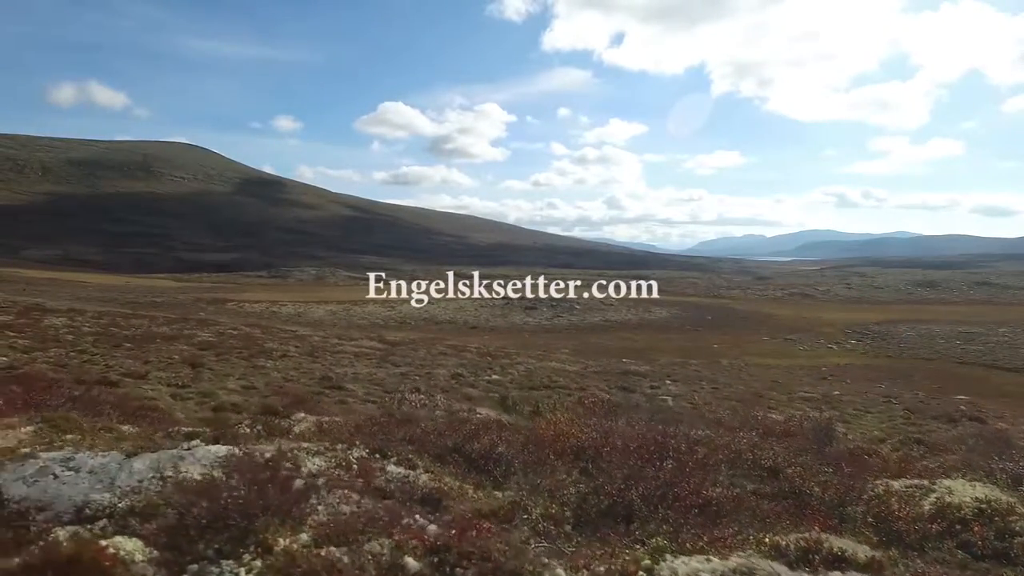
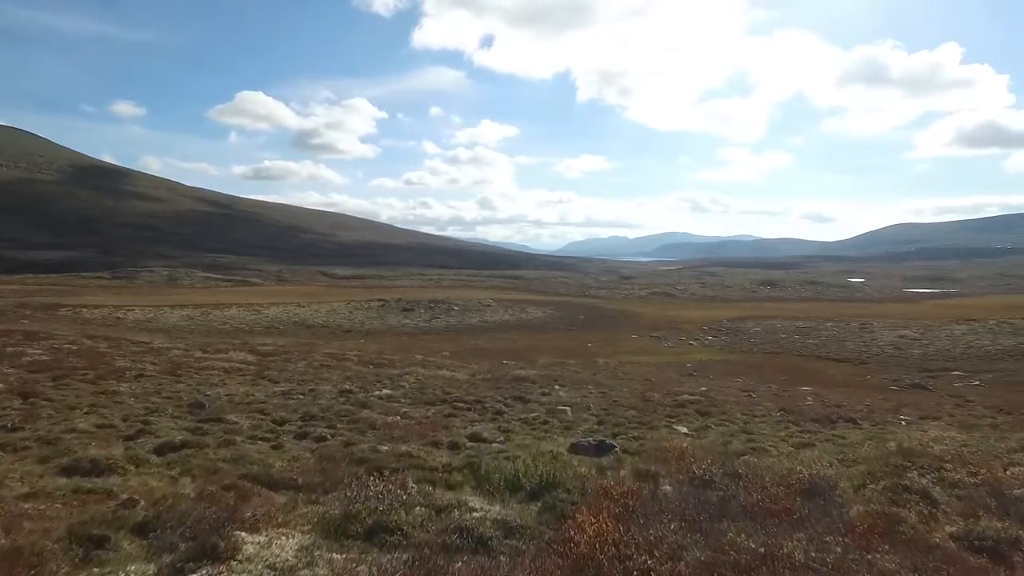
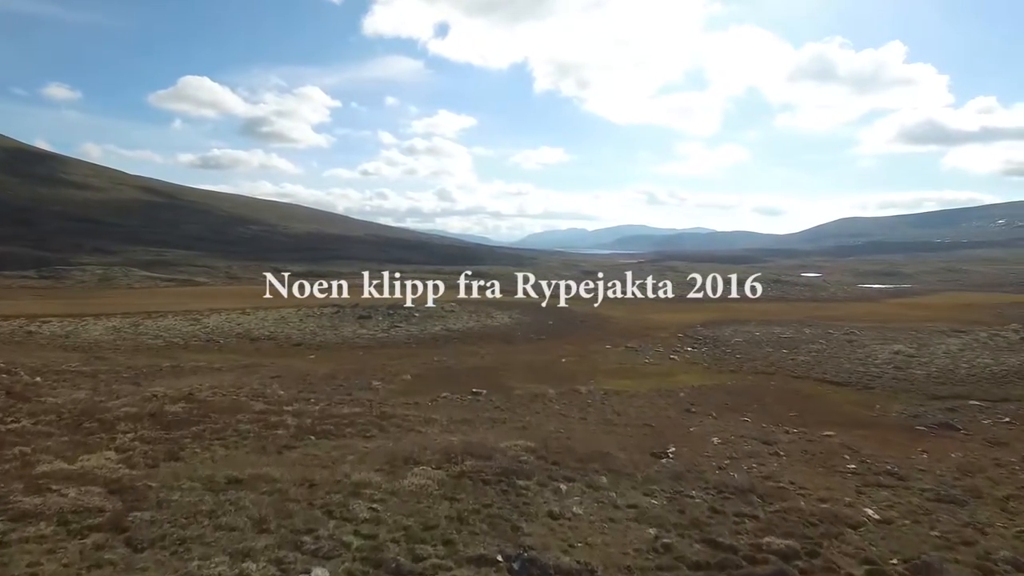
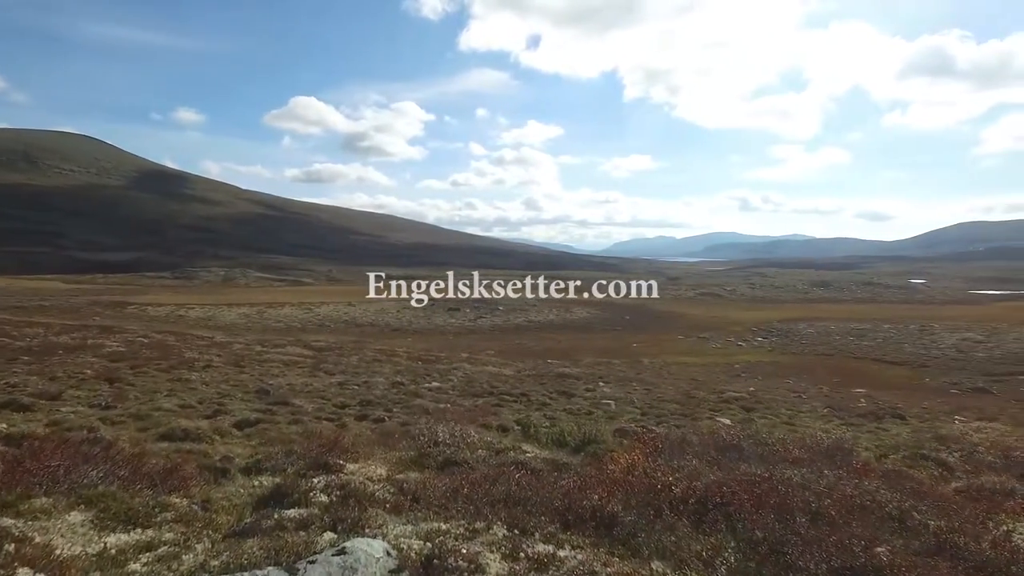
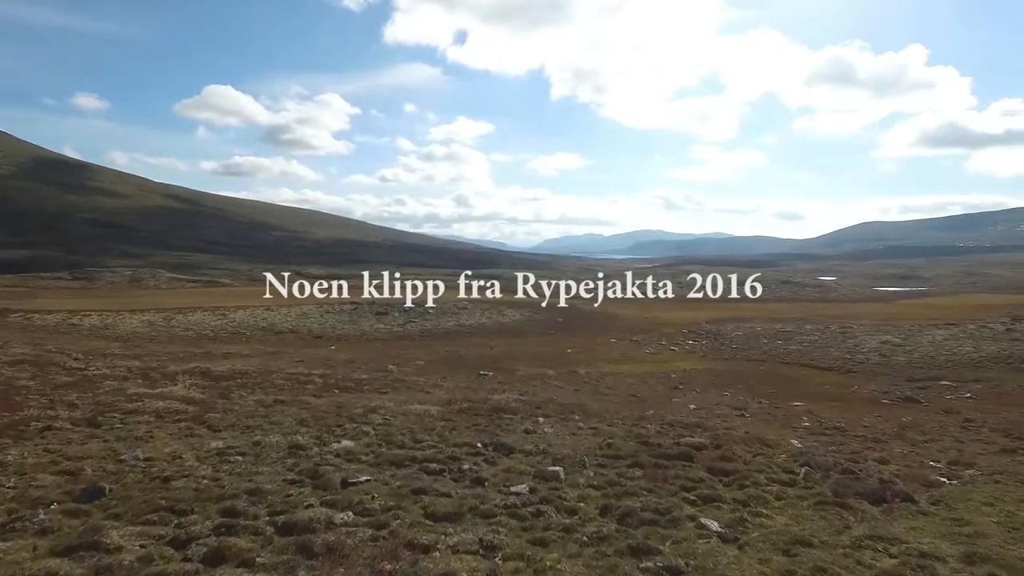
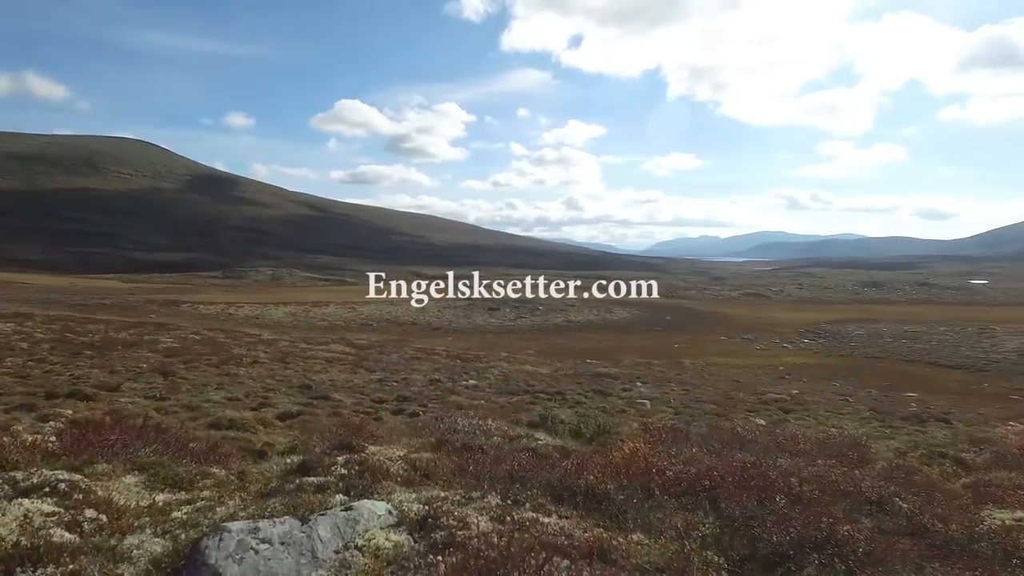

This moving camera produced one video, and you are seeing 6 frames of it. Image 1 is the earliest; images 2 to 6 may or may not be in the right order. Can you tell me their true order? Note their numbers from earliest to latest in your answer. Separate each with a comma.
6, 4, 2, 5, 3
